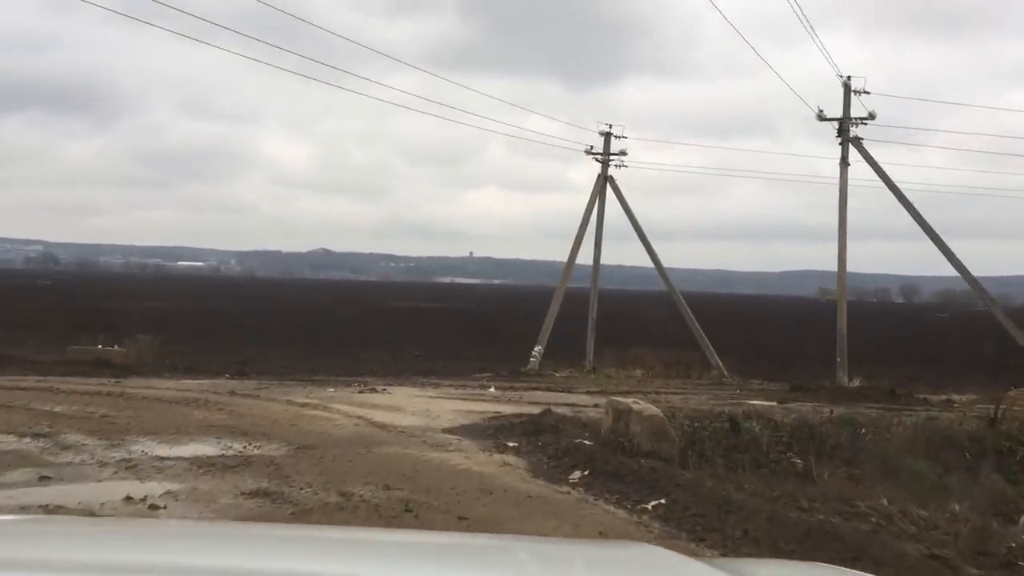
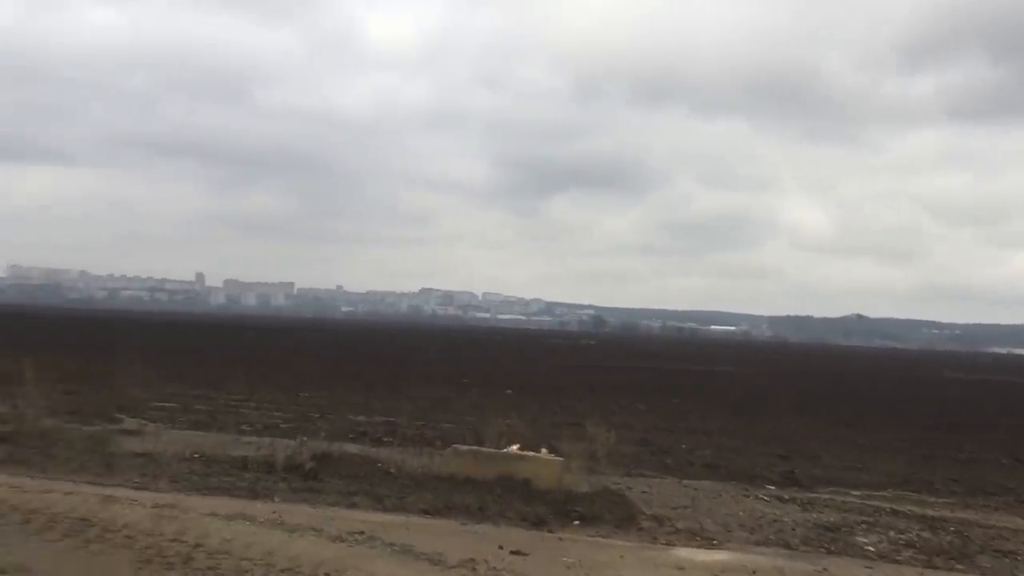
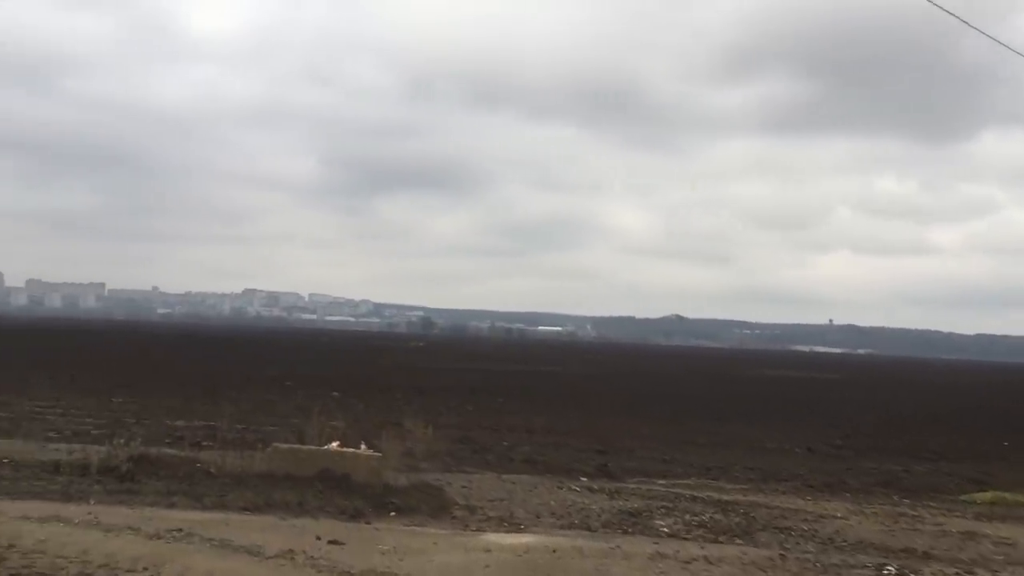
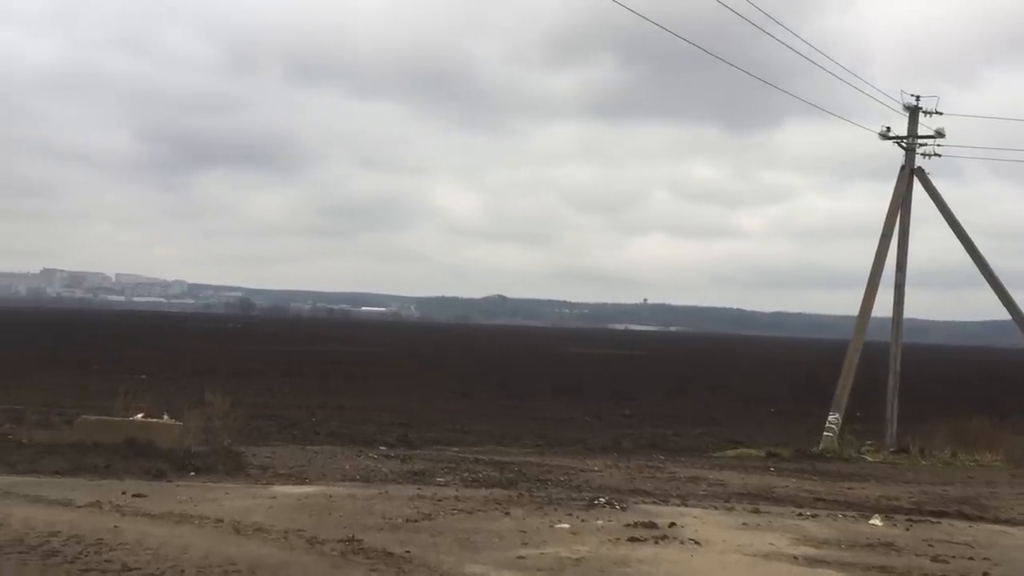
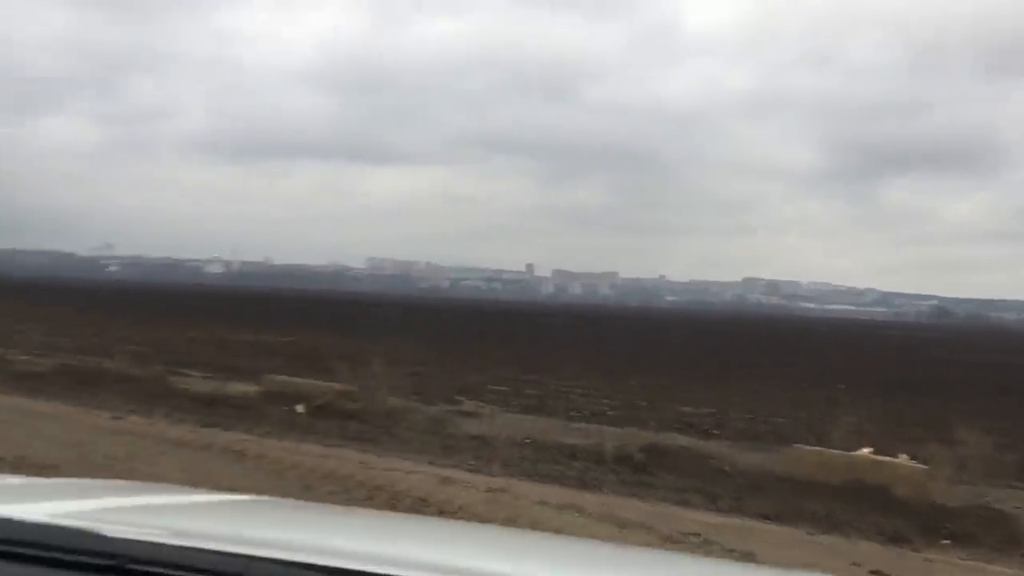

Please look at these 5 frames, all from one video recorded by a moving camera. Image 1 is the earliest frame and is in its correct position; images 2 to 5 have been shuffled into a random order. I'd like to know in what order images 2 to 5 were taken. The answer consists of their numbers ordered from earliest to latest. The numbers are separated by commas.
4, 3, 2, 5
